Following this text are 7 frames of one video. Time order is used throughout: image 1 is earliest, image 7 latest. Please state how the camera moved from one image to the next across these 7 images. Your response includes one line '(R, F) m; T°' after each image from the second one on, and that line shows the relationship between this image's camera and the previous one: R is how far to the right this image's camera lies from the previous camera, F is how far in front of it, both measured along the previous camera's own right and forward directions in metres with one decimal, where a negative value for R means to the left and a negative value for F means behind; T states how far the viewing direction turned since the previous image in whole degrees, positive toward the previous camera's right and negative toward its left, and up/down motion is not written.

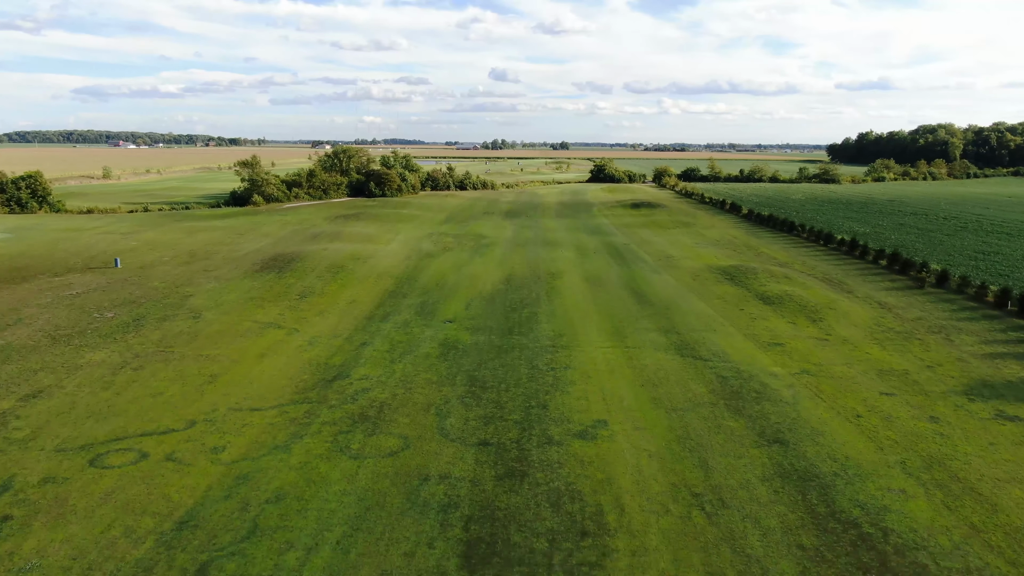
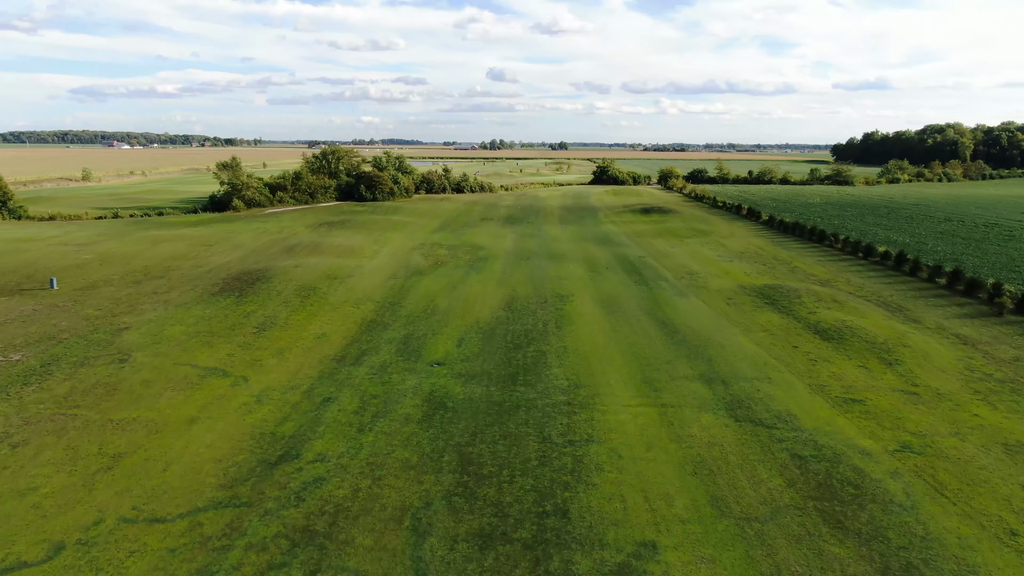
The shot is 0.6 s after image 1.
(-0.2, +4.8) m; 0°
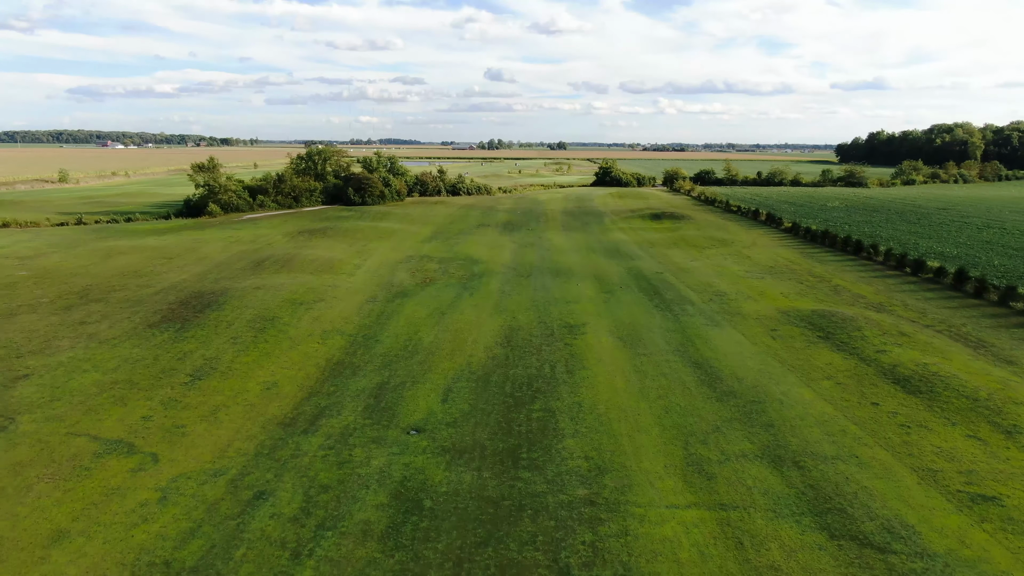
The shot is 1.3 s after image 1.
(-0.1, +4.7) m; 0°
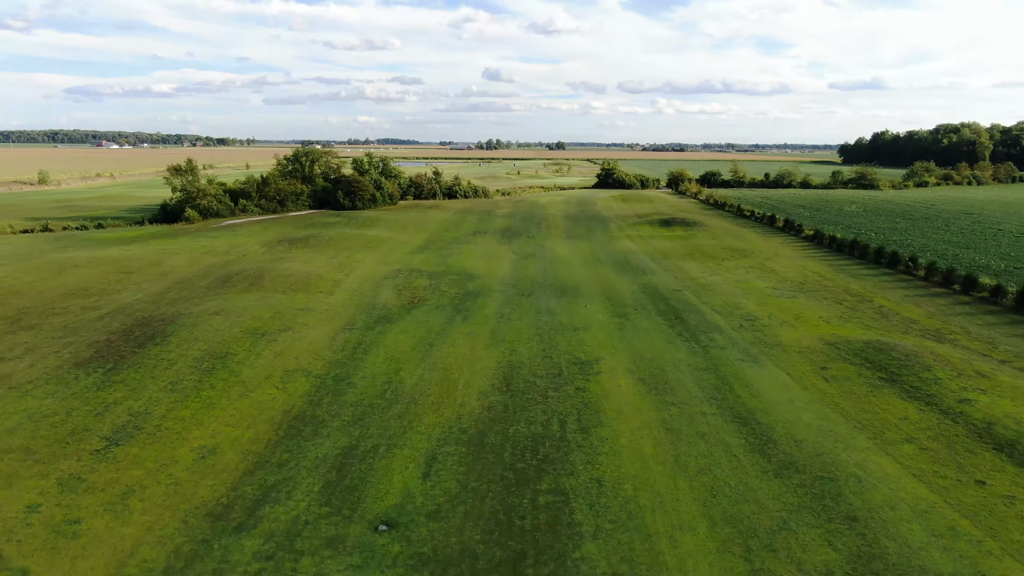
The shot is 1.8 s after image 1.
(0.0, +3.8) m; 0°
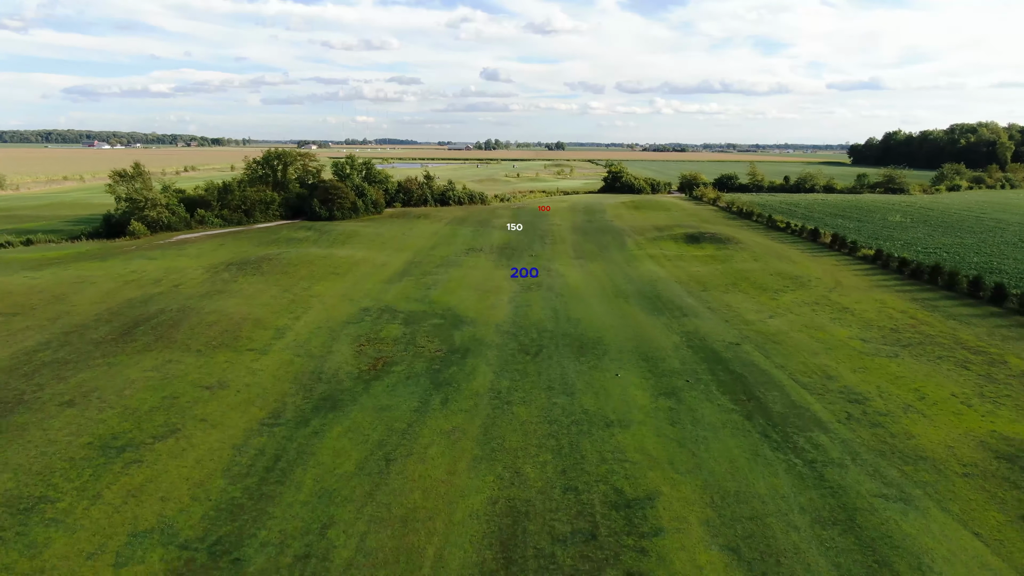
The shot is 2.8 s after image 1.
(-0.1, +7.7) m; 0°
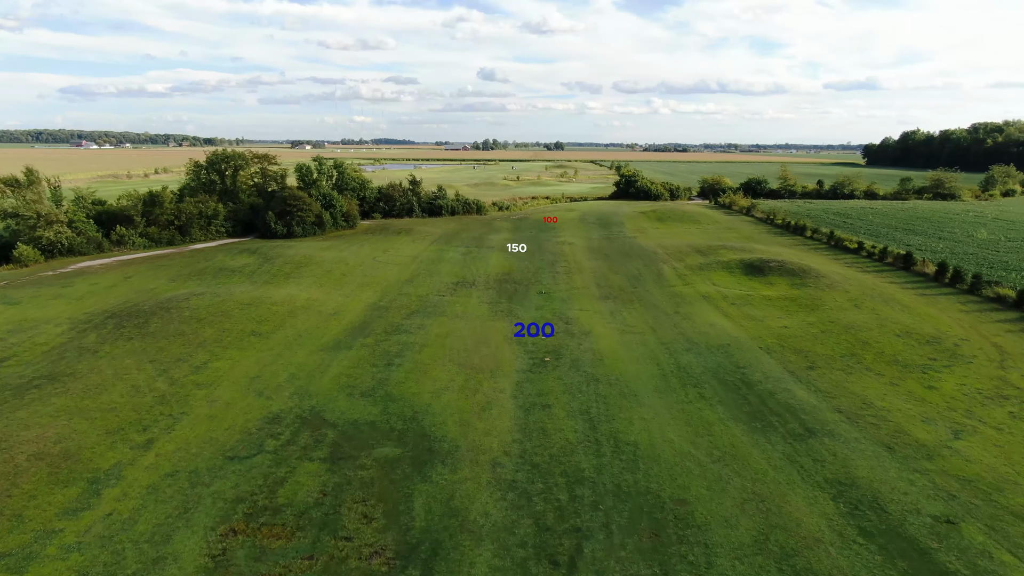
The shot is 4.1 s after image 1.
(-0.2, +10.6) m; 0°
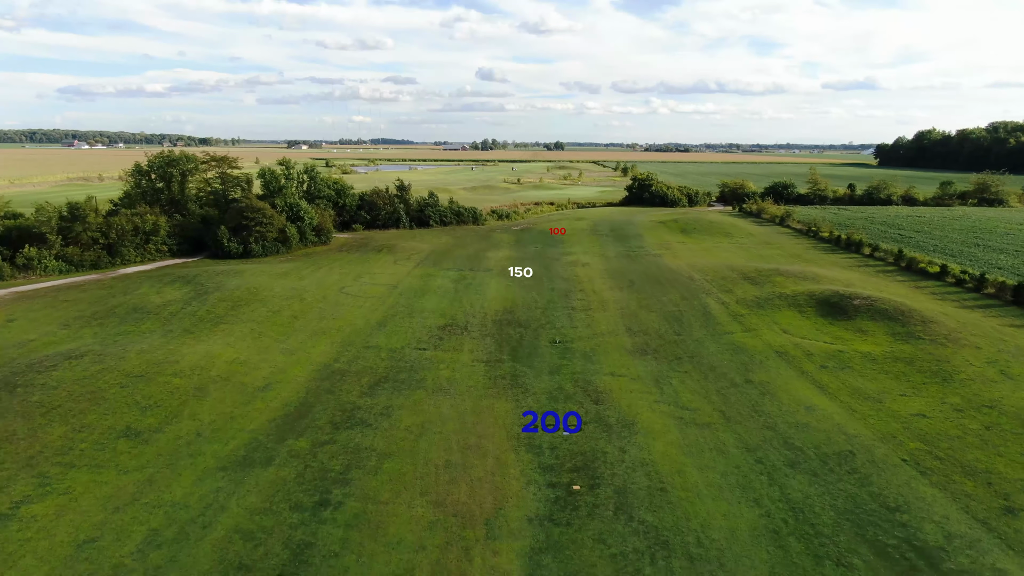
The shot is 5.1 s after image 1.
(-0.2, +7.7) m; 0°
